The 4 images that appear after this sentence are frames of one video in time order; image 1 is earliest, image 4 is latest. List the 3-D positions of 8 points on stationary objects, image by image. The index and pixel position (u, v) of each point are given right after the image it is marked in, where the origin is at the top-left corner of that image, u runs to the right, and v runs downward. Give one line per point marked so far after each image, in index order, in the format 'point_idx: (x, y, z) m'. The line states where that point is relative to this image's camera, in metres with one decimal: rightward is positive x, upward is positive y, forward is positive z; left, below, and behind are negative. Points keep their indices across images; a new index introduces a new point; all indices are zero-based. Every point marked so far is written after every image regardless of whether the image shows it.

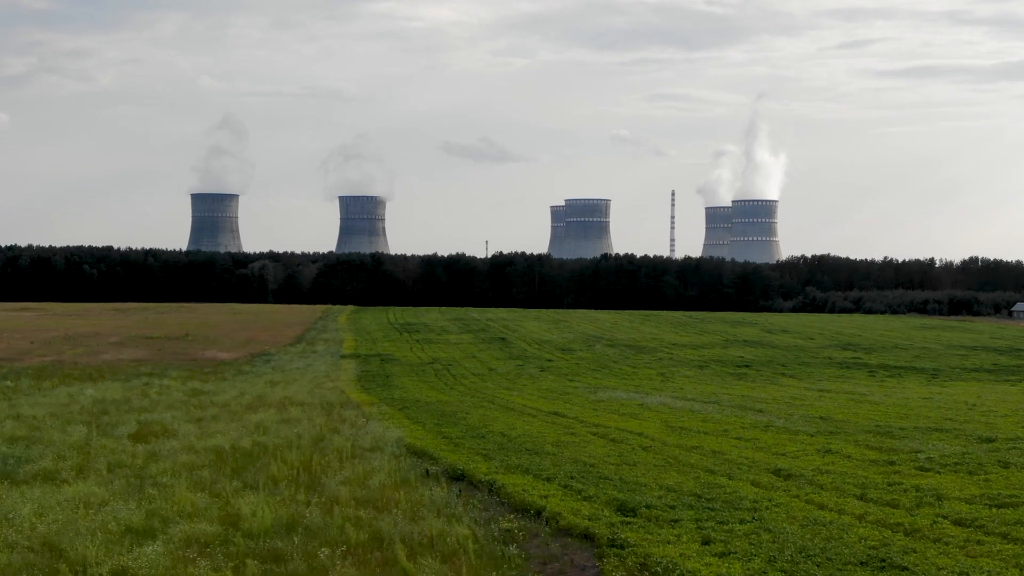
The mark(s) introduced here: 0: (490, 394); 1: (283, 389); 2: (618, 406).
0: (-0.3, -1.1, +18.5) m
1: (-2.5, -1.1, +19.5) m
2: (+1.0, -1.0, +15.7) m
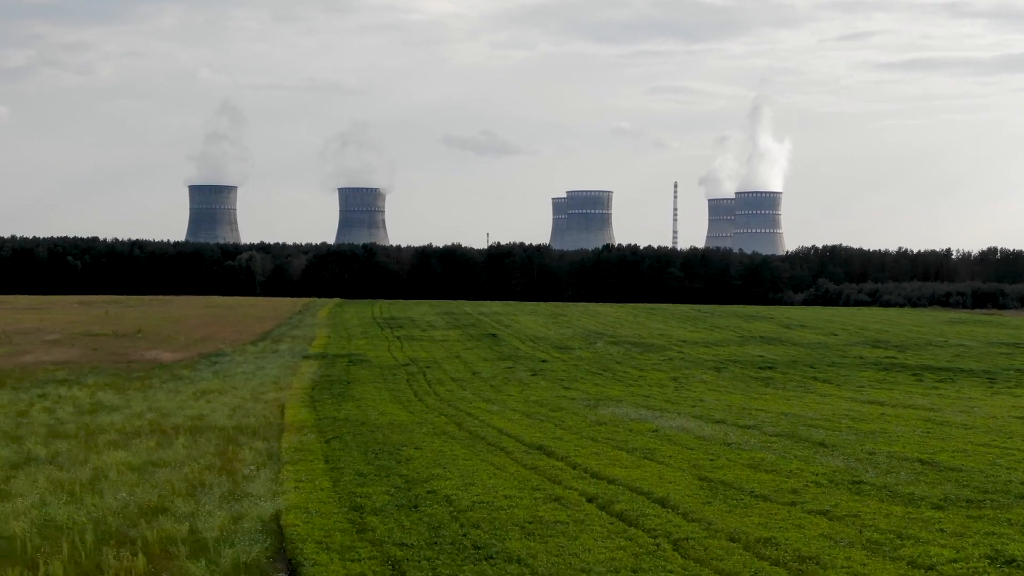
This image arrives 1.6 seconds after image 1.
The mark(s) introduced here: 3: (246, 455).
0: (-0.4, -1.0, +14.6) m
1: (-2.7, -1.0, +15.6) m
2: (+0.8, -1.0, +11.8) m
3: (-1.5, -0.9, +9.6) m
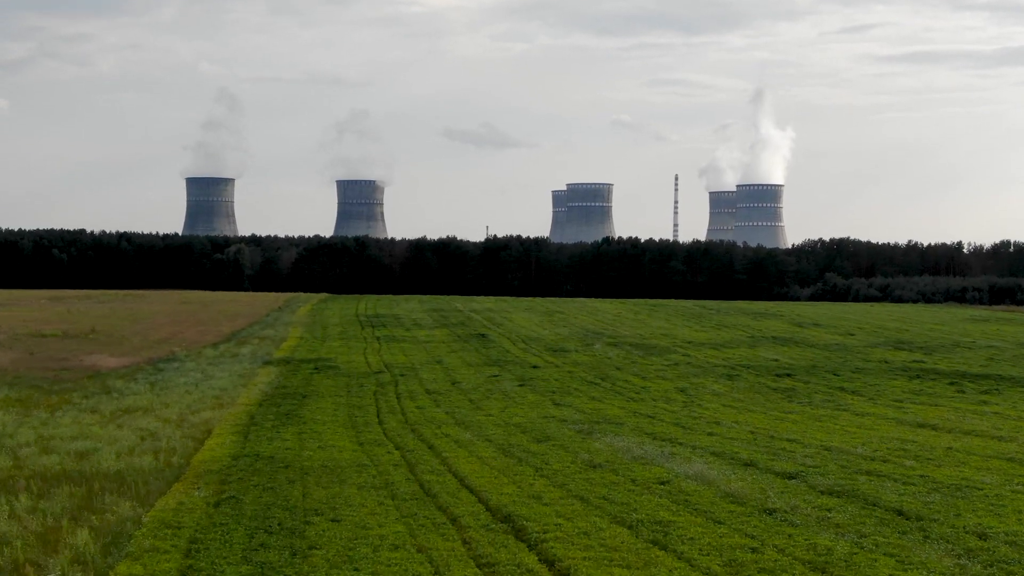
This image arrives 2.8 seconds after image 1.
0: (-0.6, -1.0, +11.7) m
1: (-2.9, -1.0, +12.7) m
2: (+0.6, -1.0, +8.9) m
3: (-1.7, -1.0, +6.7) m
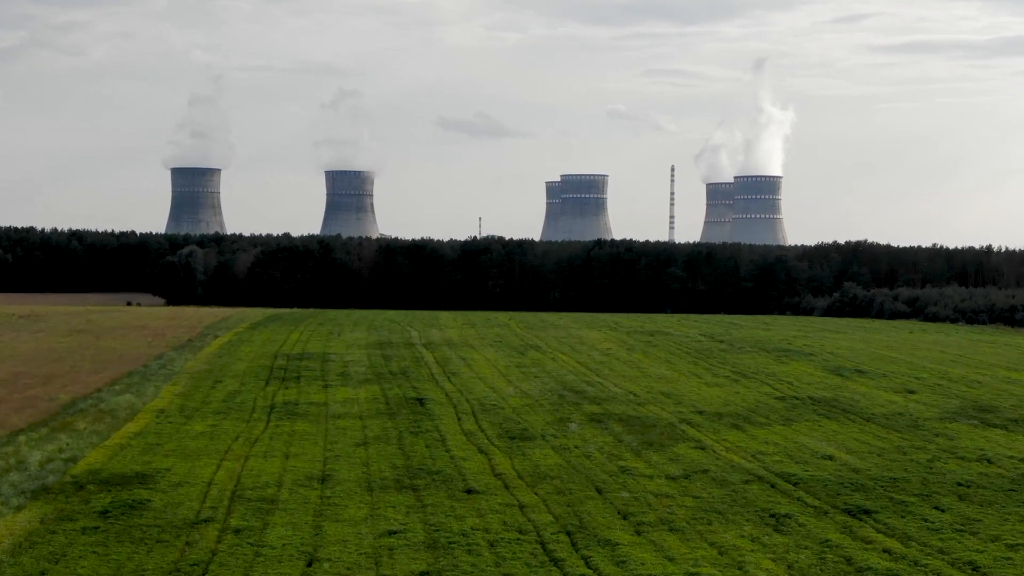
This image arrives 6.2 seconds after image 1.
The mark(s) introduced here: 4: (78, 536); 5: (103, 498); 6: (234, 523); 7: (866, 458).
0: (-1.3, -1.8, +3.1) m
1: (-3.6, -1.8, +4.1) m
2: (-0.1, -1.8, +0.3) m
3: (-2.3, -1.8, -1.9) m
4: (-3.2, -1.8, +12.9) m
5: (-3.4, -1.7, +14.7) m
6: (-2.2, -1.8, +13.5) m
7: (+3.9, -1.8, +19.2) m
